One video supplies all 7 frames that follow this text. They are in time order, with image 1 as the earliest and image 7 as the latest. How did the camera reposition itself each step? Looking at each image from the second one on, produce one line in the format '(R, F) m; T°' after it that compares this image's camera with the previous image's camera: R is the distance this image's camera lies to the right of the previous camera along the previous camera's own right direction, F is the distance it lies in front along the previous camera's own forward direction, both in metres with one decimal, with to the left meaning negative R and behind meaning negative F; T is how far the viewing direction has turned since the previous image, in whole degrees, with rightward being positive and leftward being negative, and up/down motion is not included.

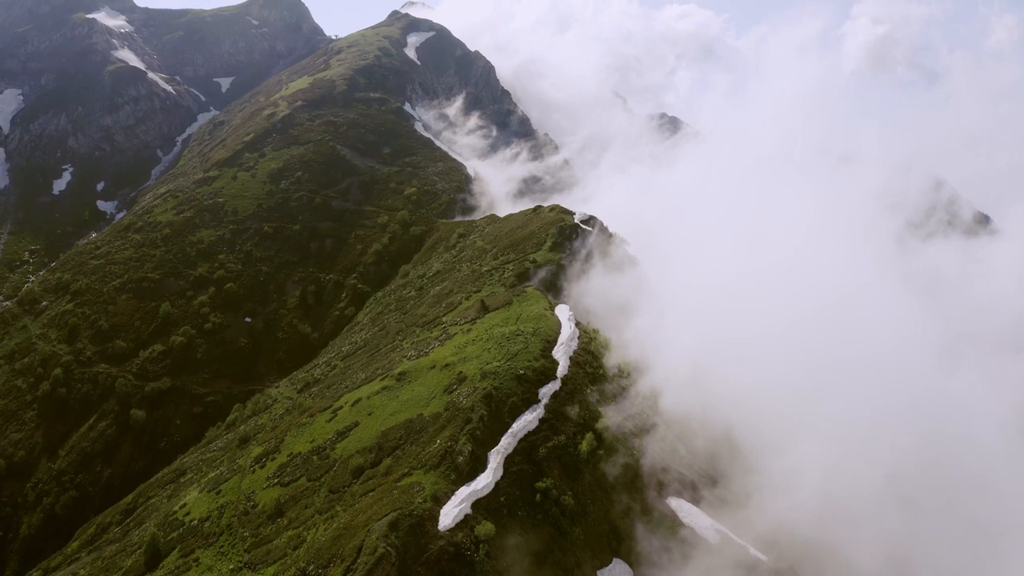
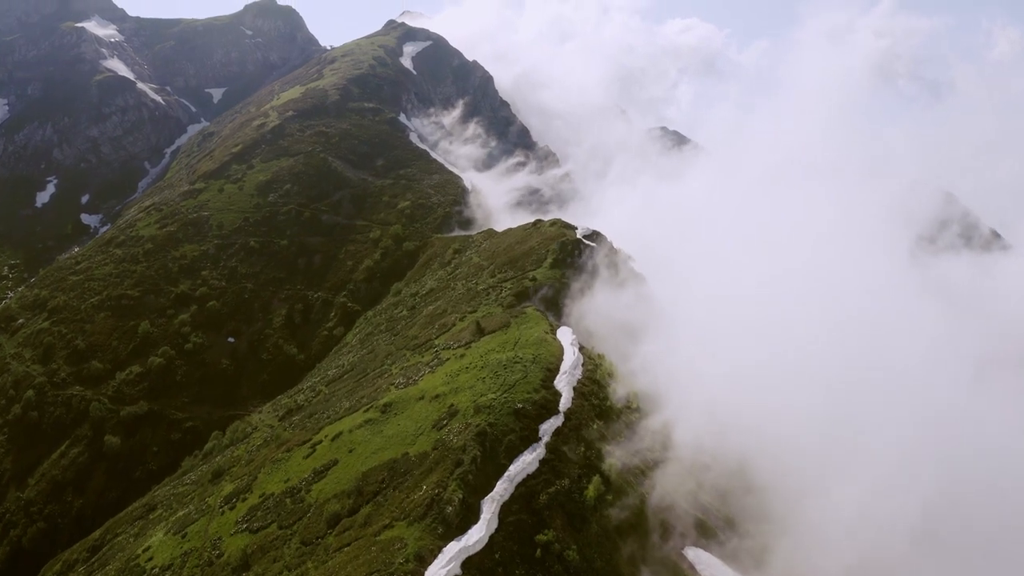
(+0.2, +7.0) m; 0°
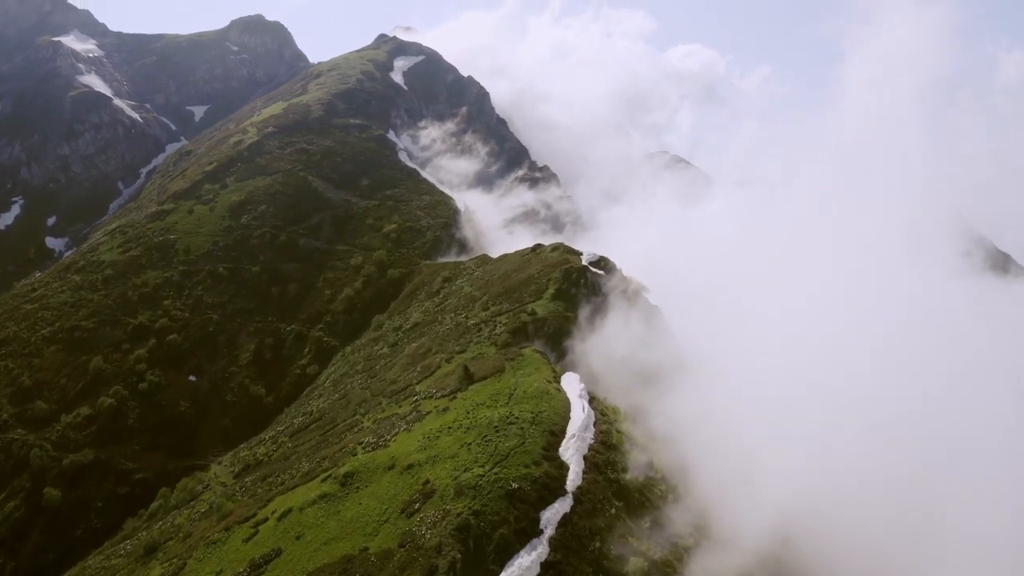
(+0.3, +13.3) m; 0°
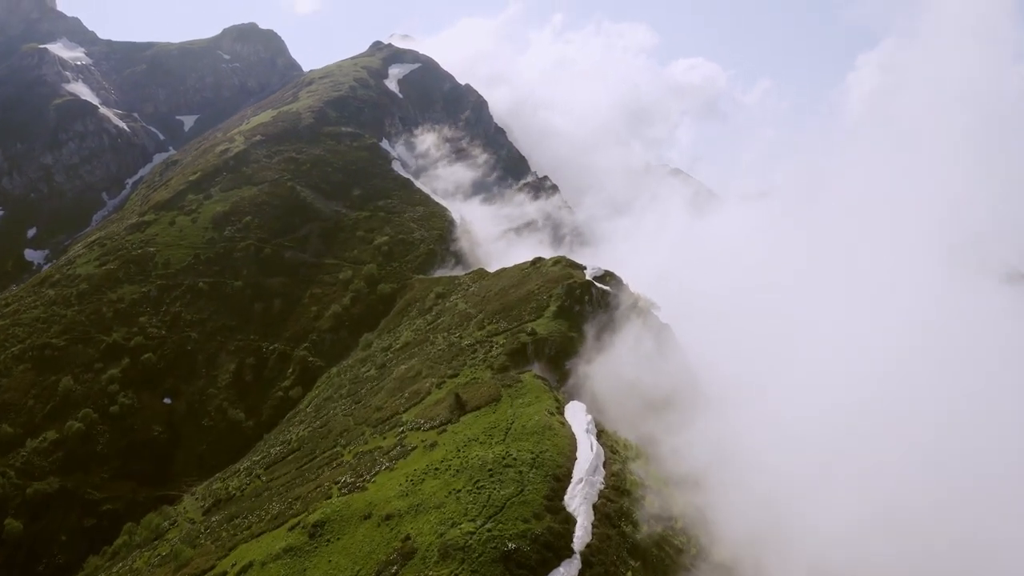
(+0.1, +7.0) m; 0°
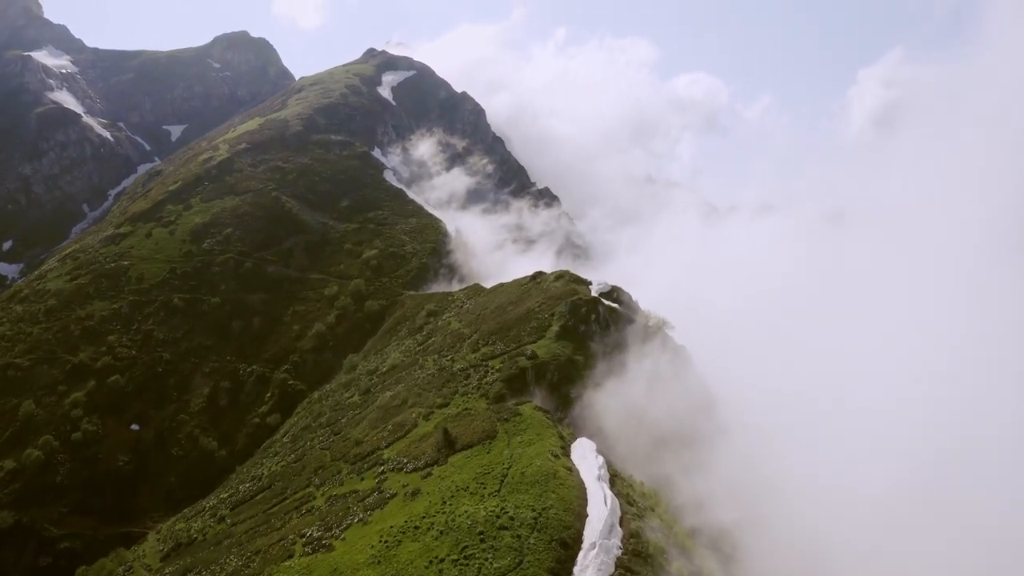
(+0.1, +7.8) m; 0°
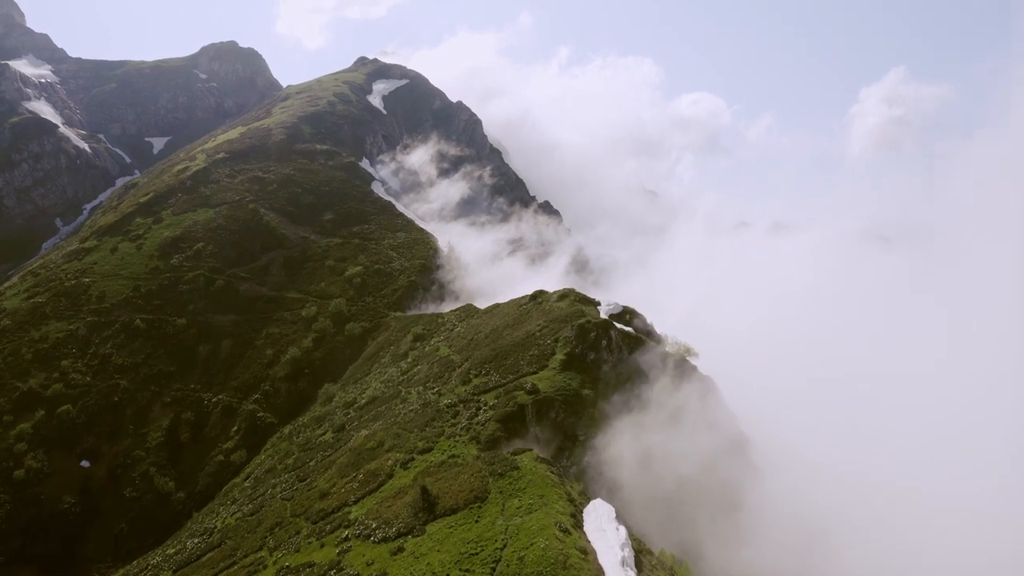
(+0.1, +9.7) m; 0°
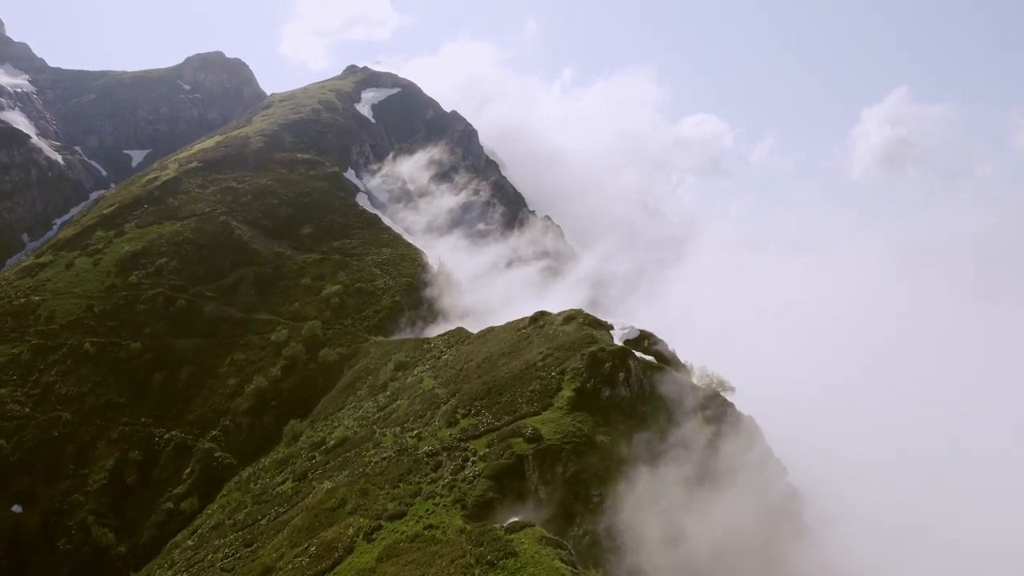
(+0.1, +10.2) m; 0°
